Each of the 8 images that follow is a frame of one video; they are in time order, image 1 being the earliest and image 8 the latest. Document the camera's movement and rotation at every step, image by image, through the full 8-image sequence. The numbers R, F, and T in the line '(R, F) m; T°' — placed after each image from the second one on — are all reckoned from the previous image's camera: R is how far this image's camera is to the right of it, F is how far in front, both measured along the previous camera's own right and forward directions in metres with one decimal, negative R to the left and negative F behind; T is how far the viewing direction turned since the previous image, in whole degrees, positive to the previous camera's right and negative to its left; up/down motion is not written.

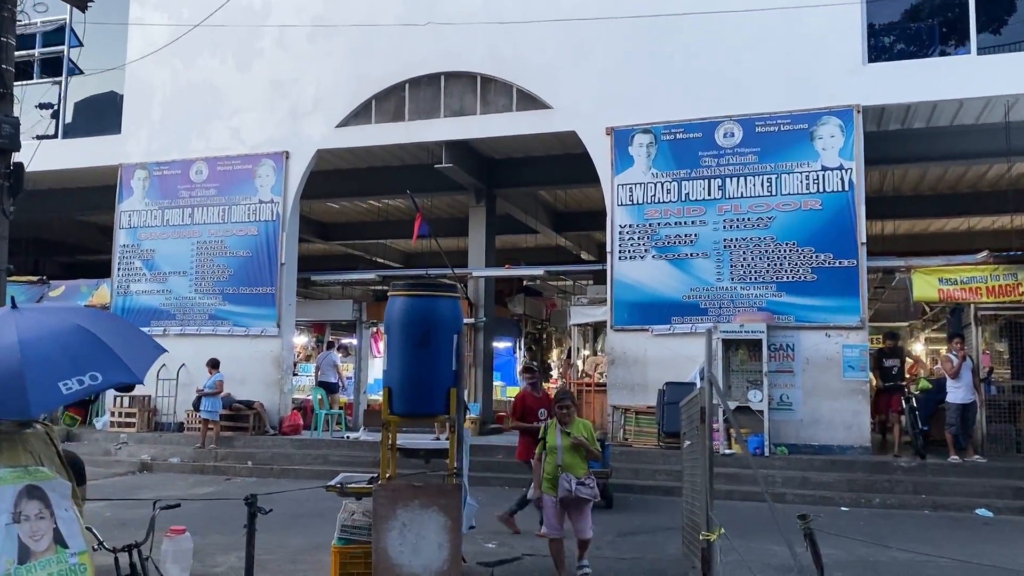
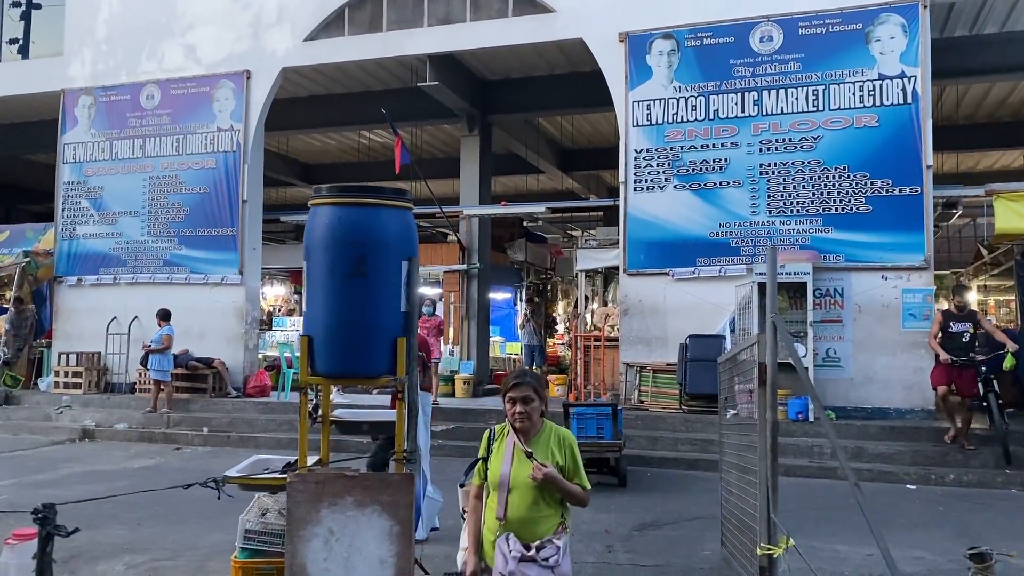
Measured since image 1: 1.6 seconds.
(+0.2, +1.8) m; -1°
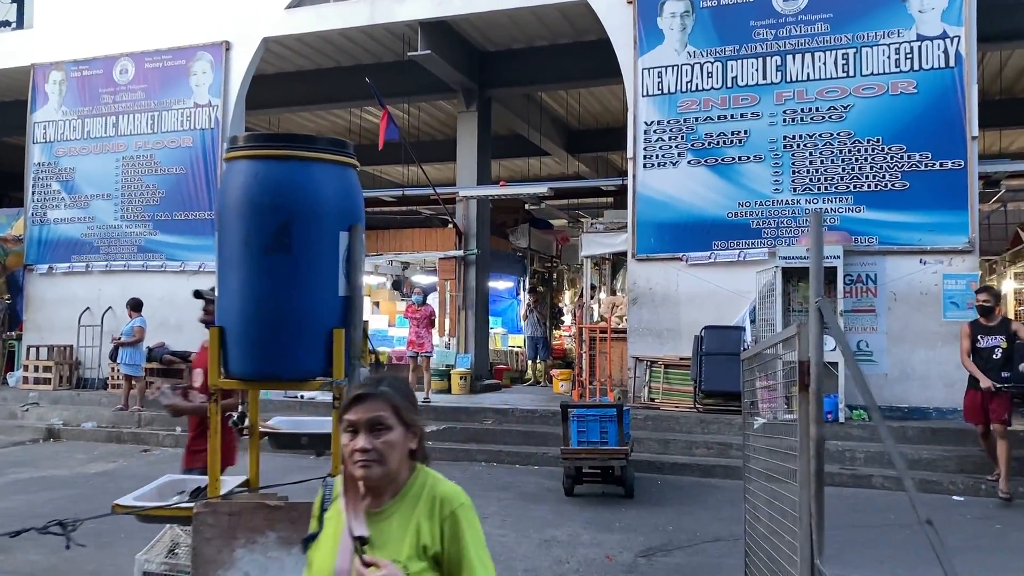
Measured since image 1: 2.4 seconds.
(+0.2, +0.9) m; -1°
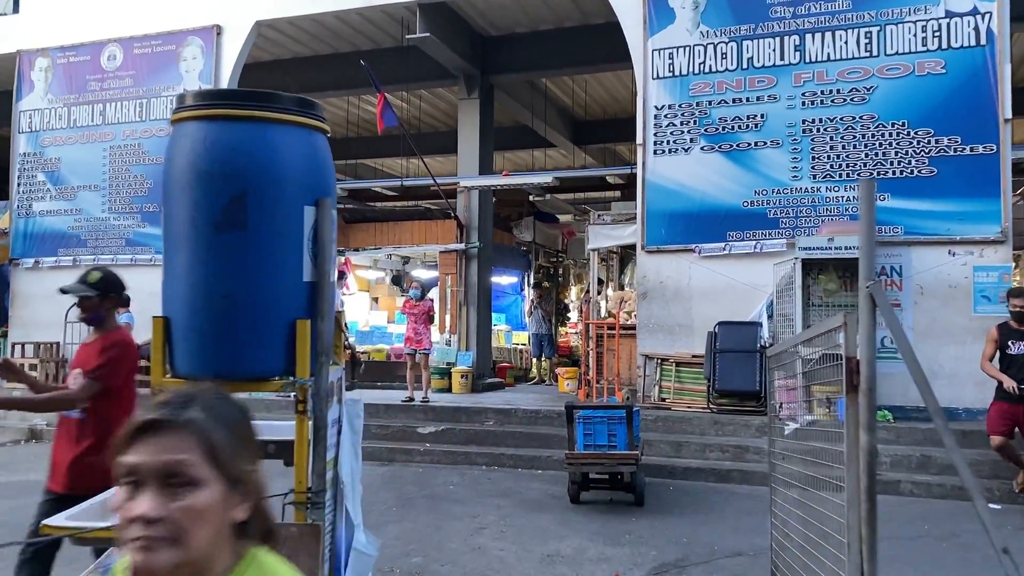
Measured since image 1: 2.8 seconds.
(0.0, +0.5) m; 0°
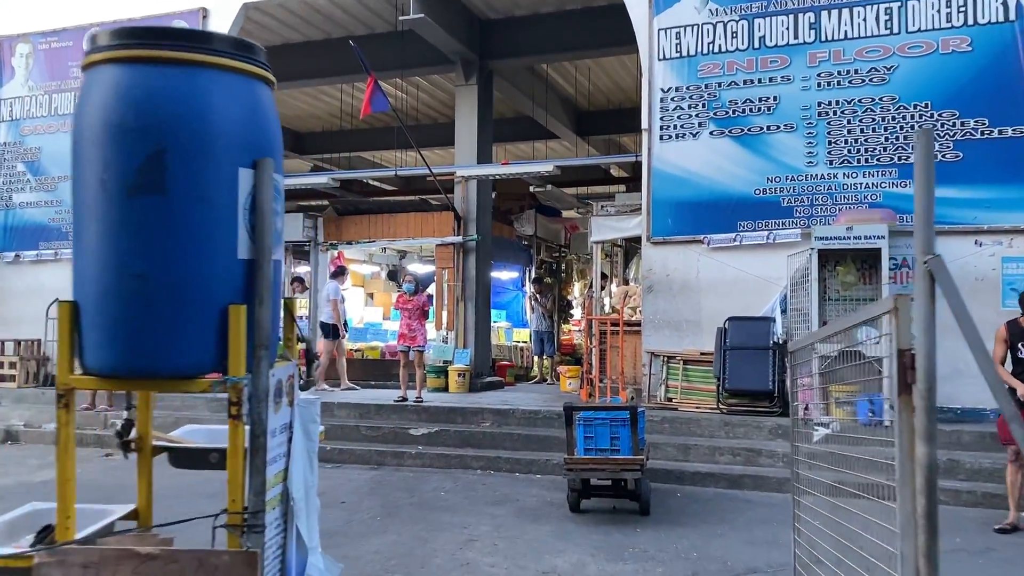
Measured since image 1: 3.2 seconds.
(+0.1, +0.5) m; 0°
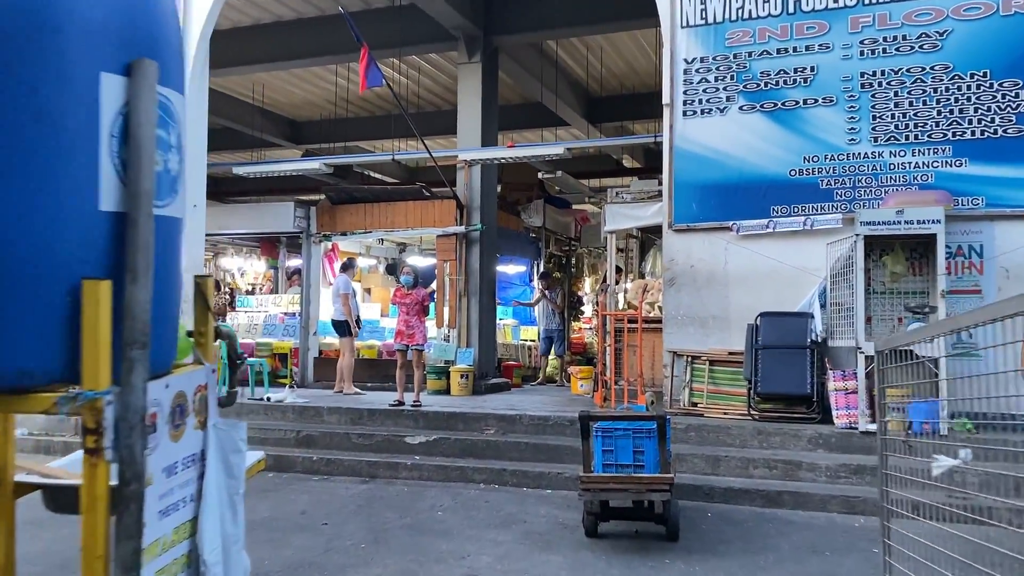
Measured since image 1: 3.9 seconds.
(0.0, +0.8) m; -1°
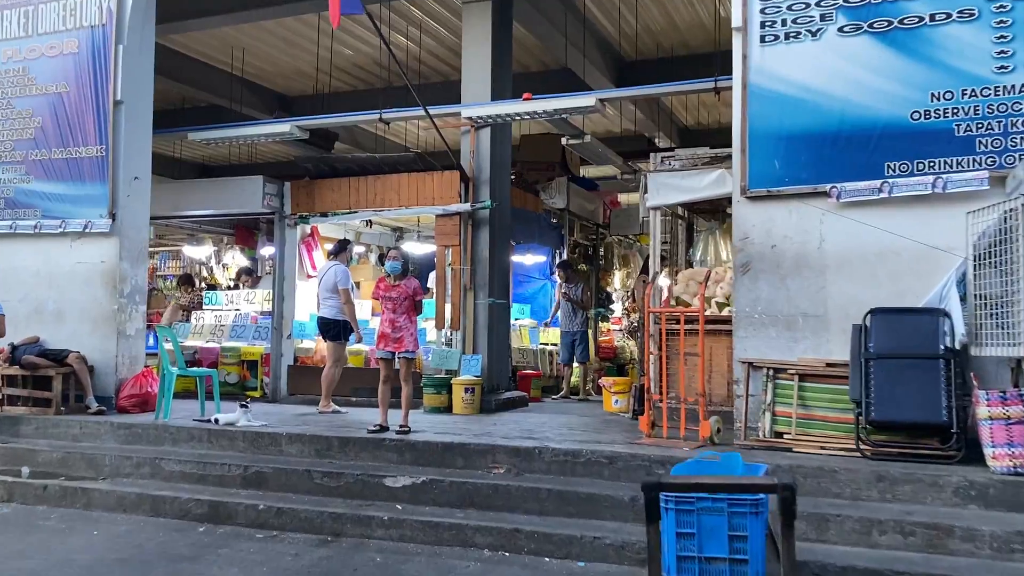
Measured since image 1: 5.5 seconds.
(0.0, +1.9) m; -1°
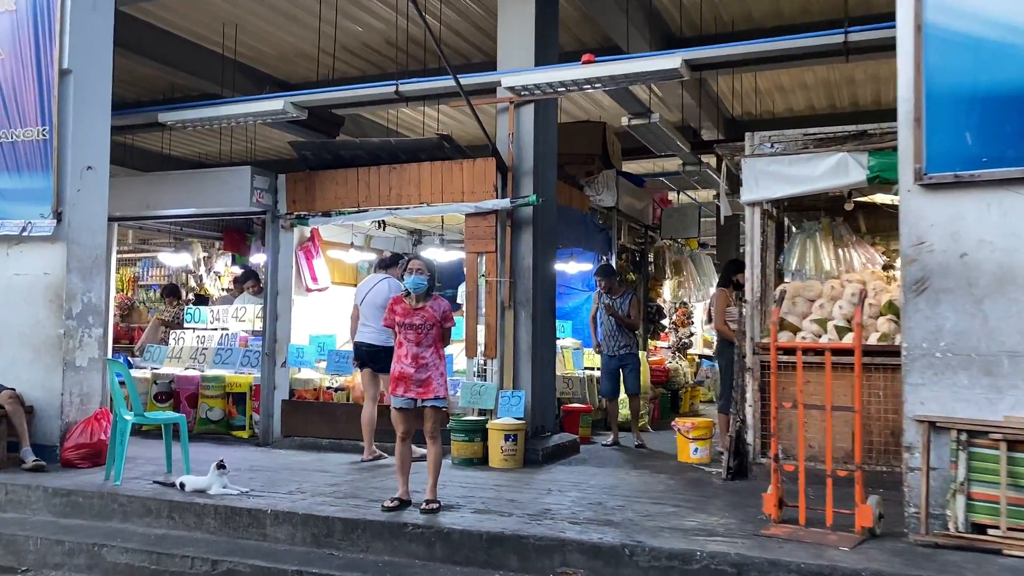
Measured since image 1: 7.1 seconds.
(-0.3, +1.6) m; -1°
